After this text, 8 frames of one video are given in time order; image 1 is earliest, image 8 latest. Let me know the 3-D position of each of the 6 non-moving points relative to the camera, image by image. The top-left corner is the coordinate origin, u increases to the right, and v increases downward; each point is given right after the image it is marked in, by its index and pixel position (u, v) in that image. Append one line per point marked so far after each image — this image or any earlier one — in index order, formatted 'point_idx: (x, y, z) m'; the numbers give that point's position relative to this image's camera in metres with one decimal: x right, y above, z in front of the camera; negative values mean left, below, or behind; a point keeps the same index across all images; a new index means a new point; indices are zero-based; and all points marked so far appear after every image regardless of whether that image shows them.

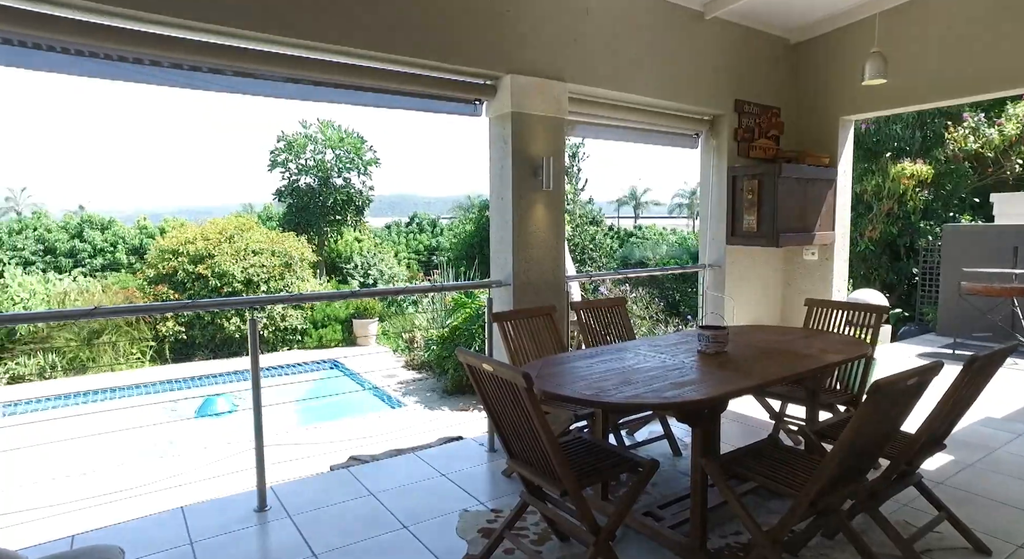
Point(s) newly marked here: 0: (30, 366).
0: (-6.3, -1.2, +7.6) m
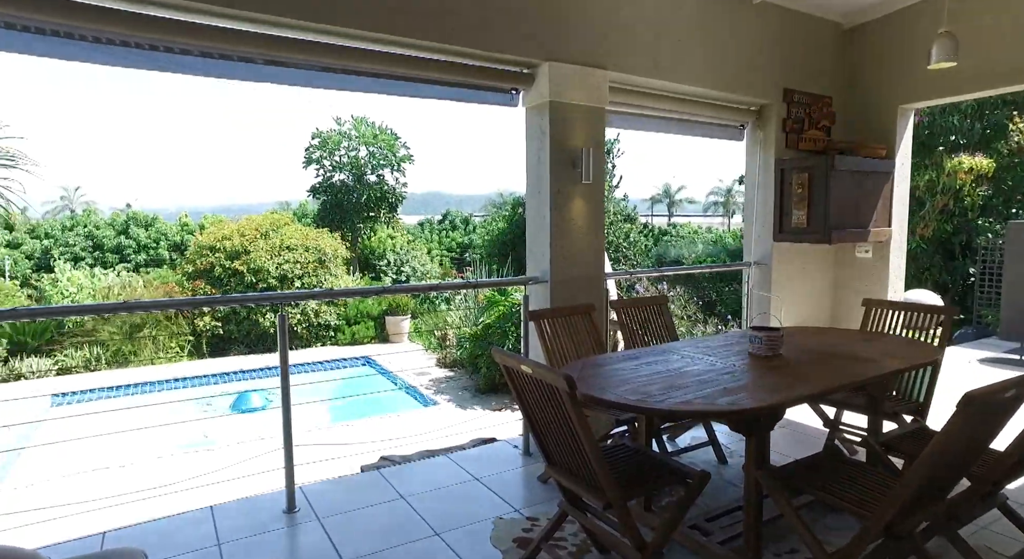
0: (-5.9, -1.1, +7.8) m
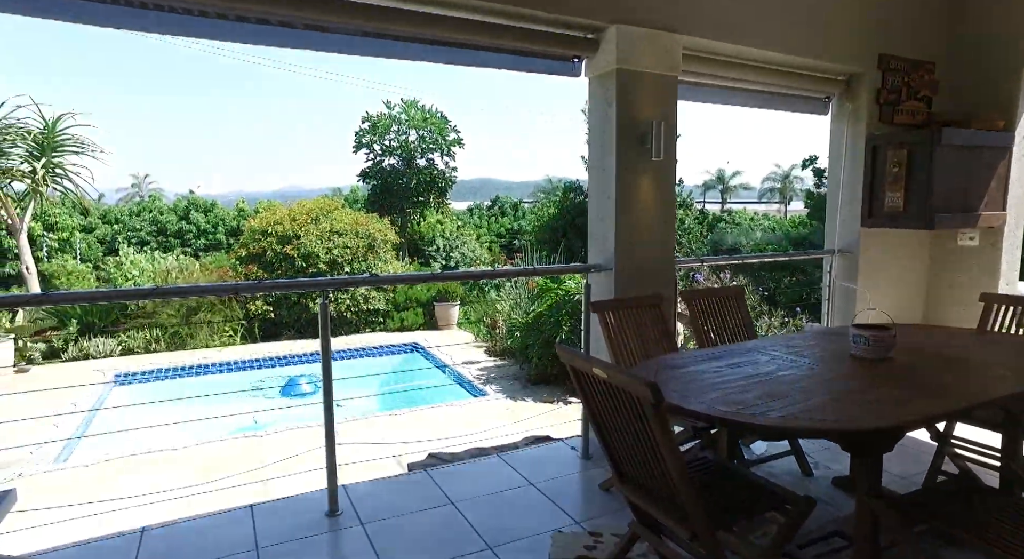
0: (-5.2, -0.9, +8.0) m
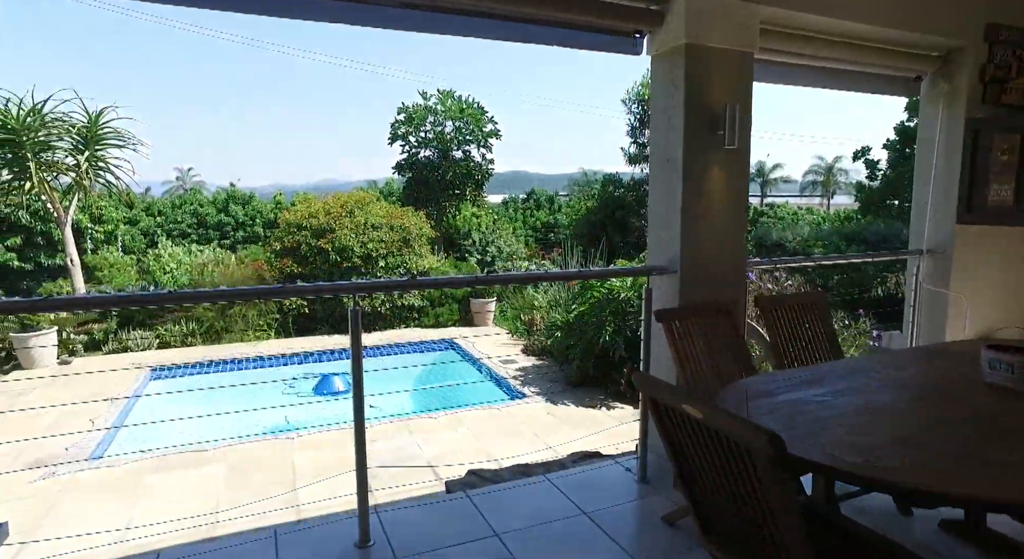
0: (-4.7, -0.8, +8.0) m
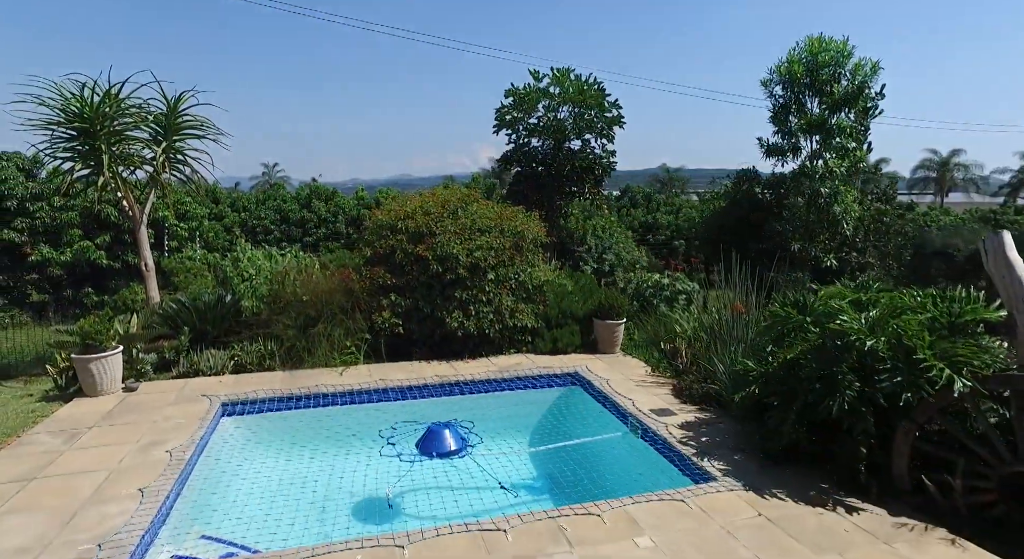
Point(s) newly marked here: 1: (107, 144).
0: (-3.1, -0.9, +6.8) m
1: (-5.4, +1.8, +7.7) m
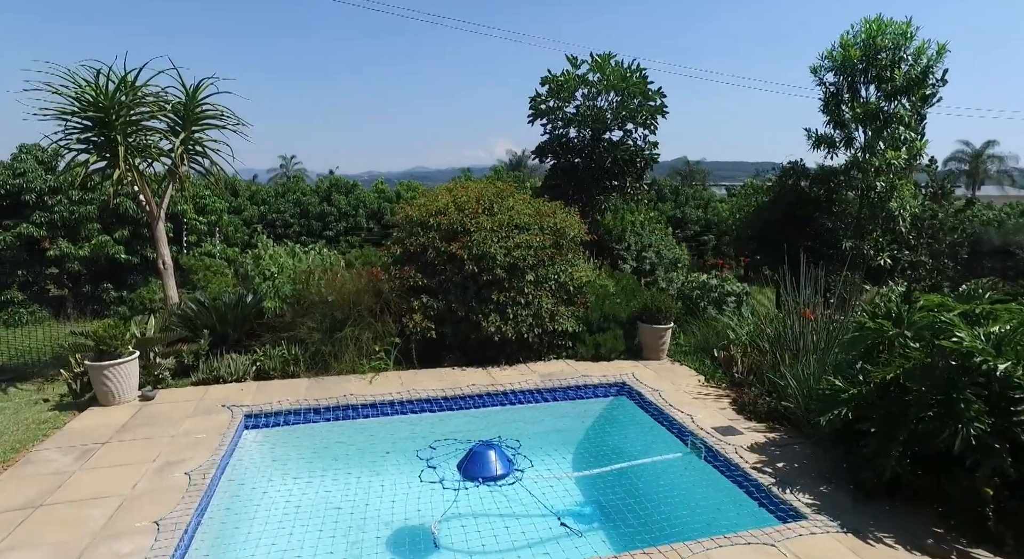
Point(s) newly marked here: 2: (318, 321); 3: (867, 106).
0: (-2.6, -0.9, +6.4) m
1: (-4.9, +1.8, +7.3) m
2: (-2.2, -0.5, +6.6) m
3: (+5.8, +2.8, +9.4) m
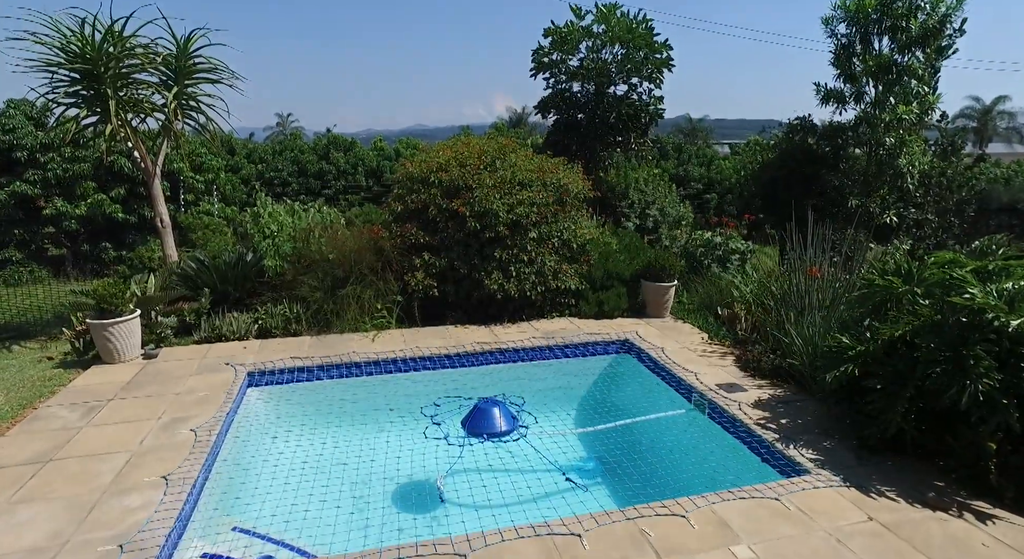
0: (-2.6, -0.4, +6.4) m
1: (-4.9, +2.4, +7.1) m
2: (-2.2, 0.0, +6.6) m
3: (+5.8, +3.5, +9.2) m
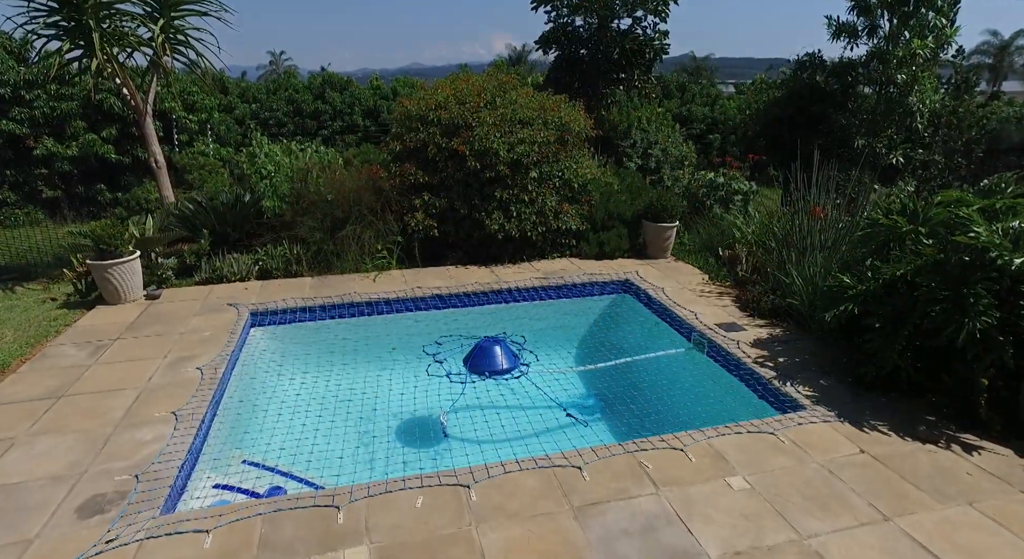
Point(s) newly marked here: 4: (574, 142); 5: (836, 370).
0: (-2.6, +0.2, +6.4) m
1: (-4.9, +3.1, +6.8) m
2: (-2.2, +0.7, +6.5) m
3: (+5.8, +4.4, +8.7) m
4: (+0.8, +1.6, +6.9) m
5: (+2.4, -0.7, +4.3) m
